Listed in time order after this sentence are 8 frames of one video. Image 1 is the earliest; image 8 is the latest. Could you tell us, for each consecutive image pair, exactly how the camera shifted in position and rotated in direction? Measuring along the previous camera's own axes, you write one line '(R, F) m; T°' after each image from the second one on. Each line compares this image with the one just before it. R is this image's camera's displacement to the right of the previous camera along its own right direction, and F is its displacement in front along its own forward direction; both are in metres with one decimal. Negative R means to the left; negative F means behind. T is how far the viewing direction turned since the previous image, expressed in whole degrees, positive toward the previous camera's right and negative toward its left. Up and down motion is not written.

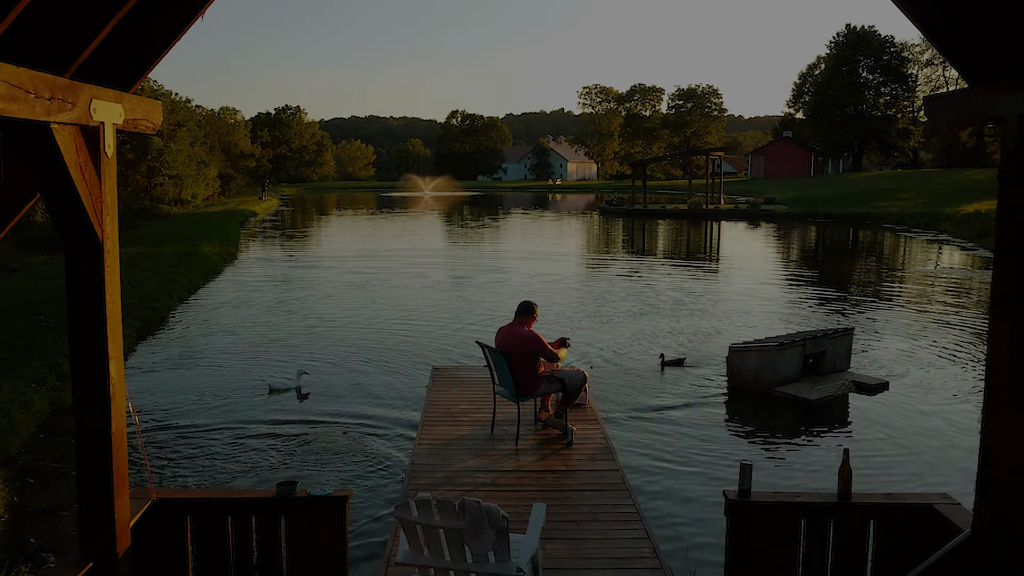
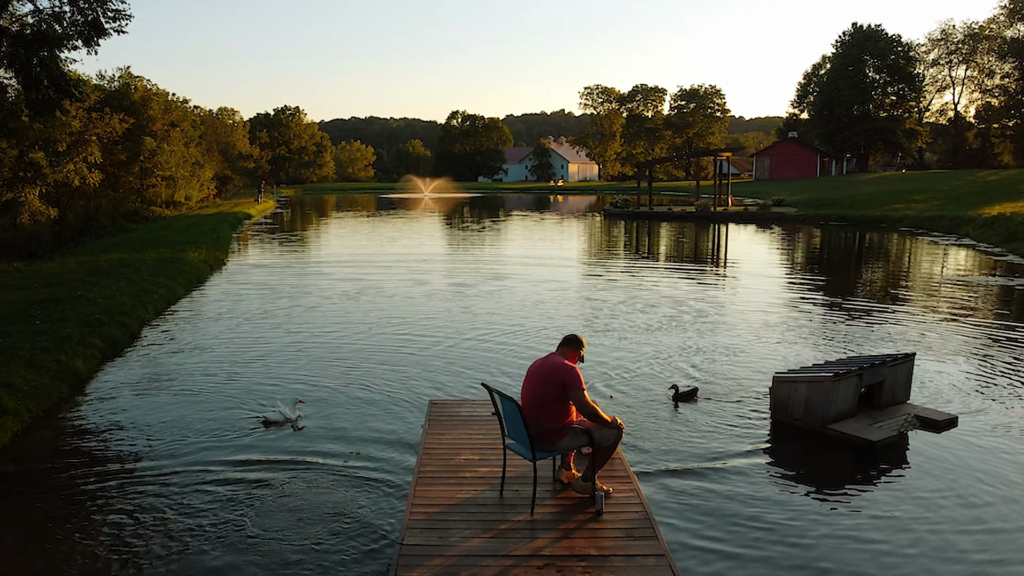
(-0.1, +1.3) m; 0°
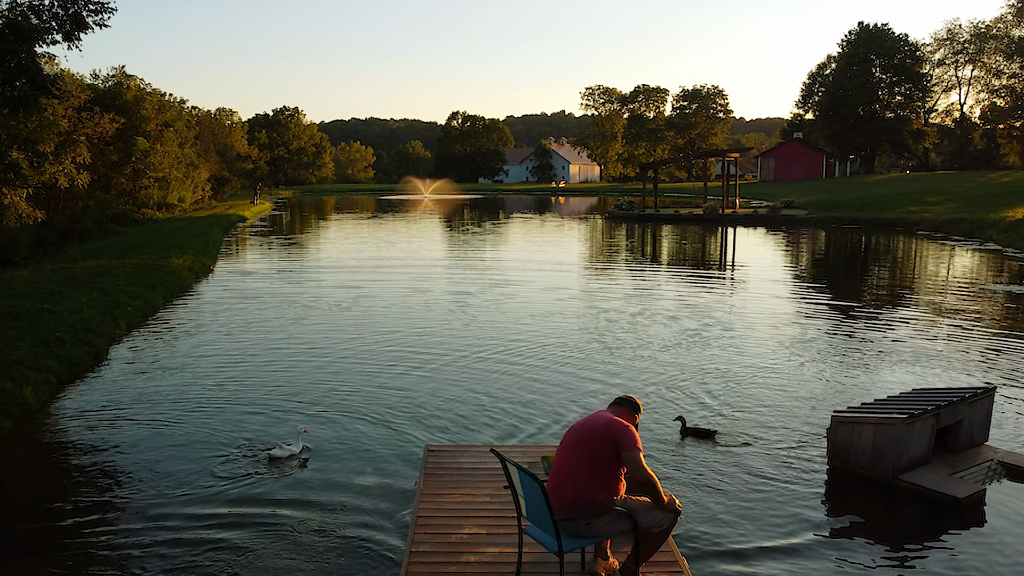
(-0.1, +1.3) m; 0°
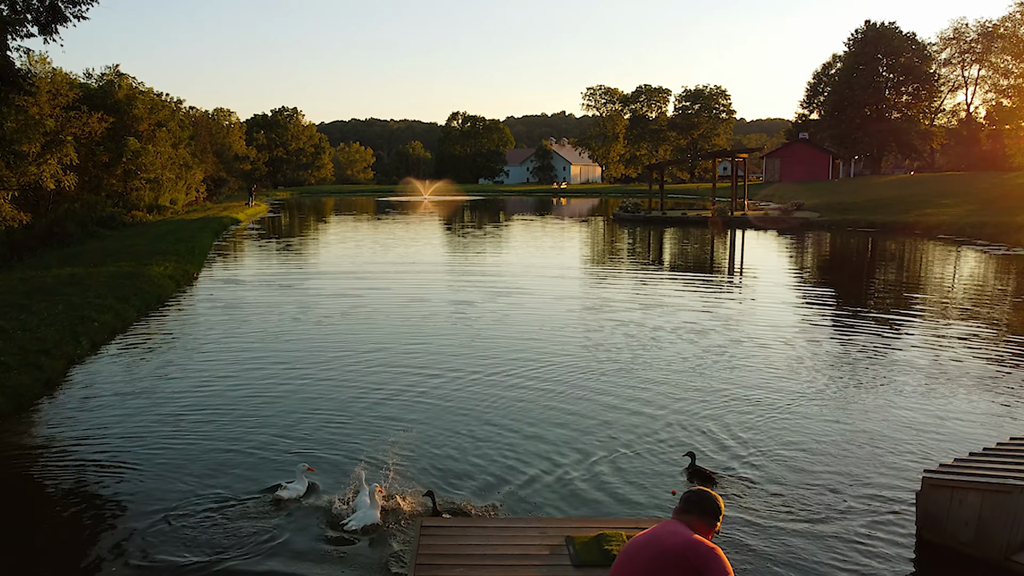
(-0.1, +1.4) m; 0°
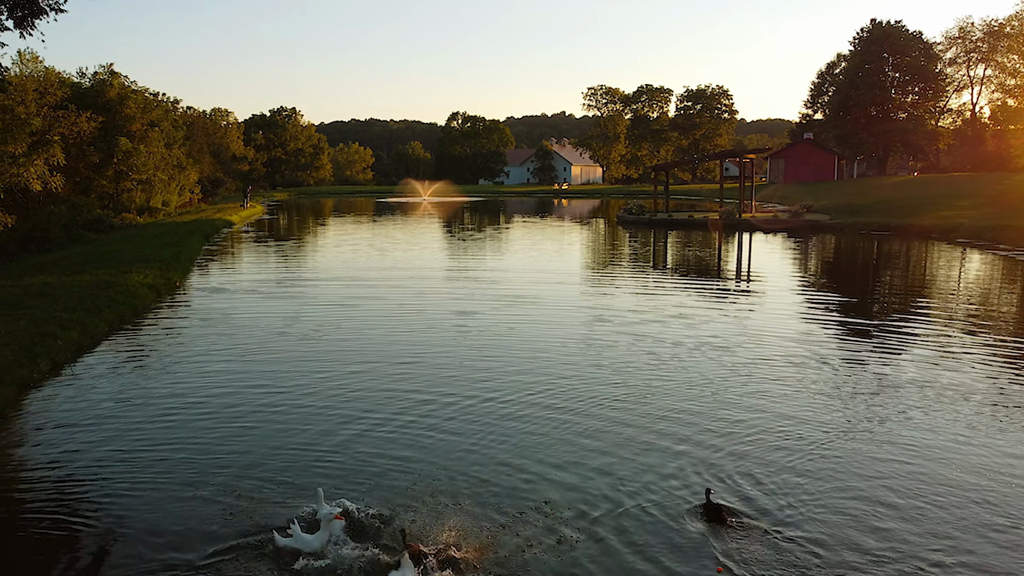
(-0.1, +1.2) m; 0°
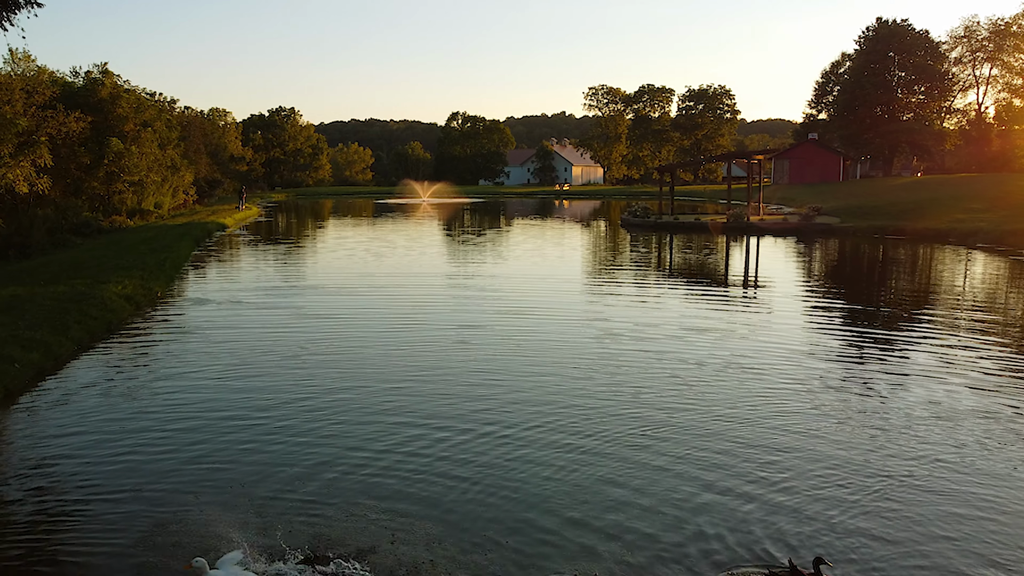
(-0.1, +1.1) m; 0°
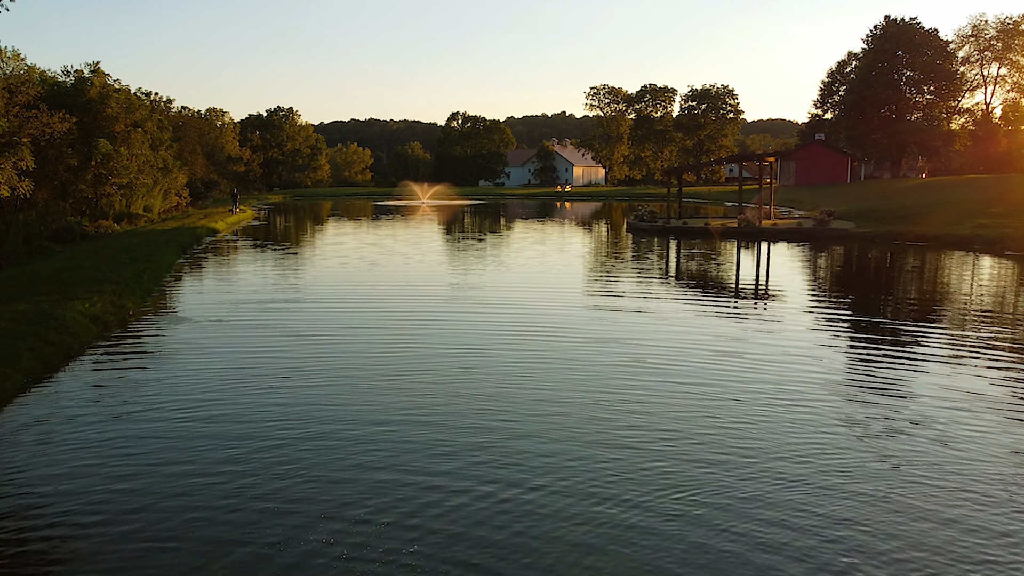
(-0.1, +1.5) m; 0°
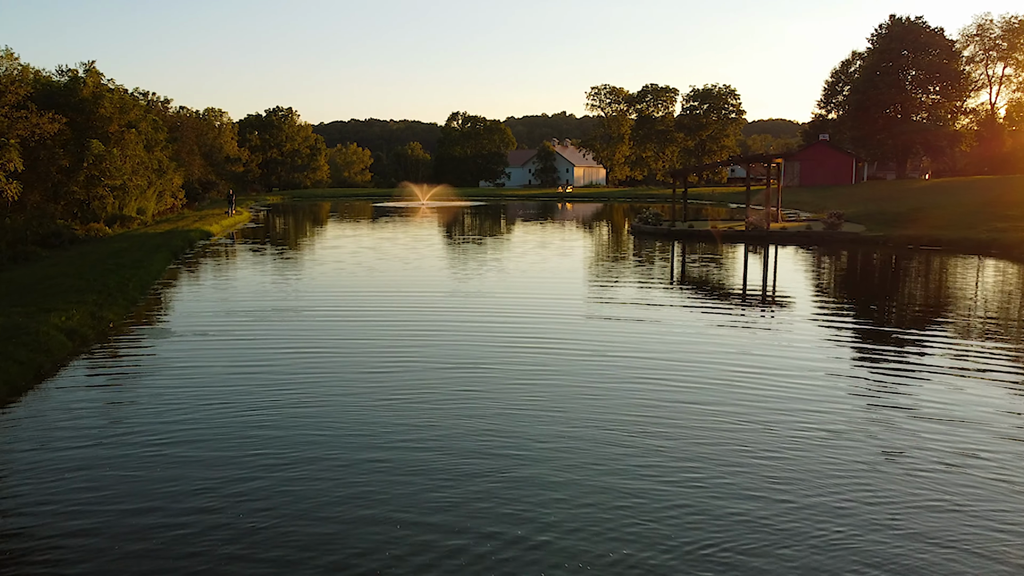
(-0.1, +0.9) m; 0°
